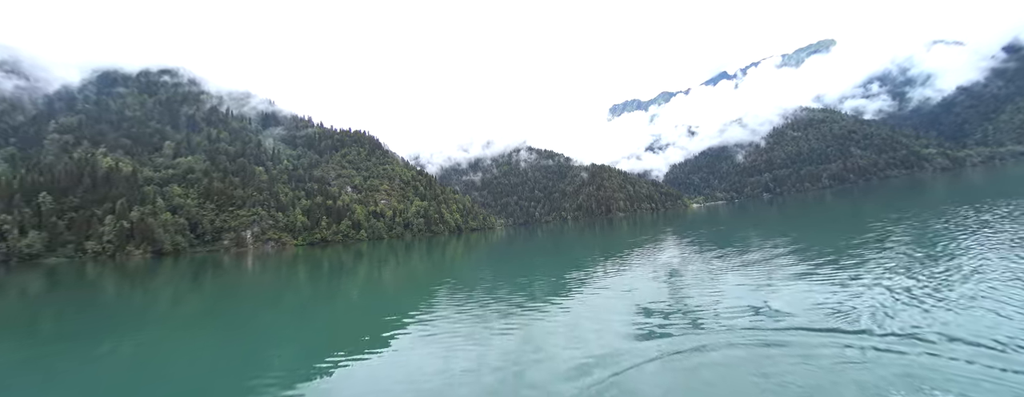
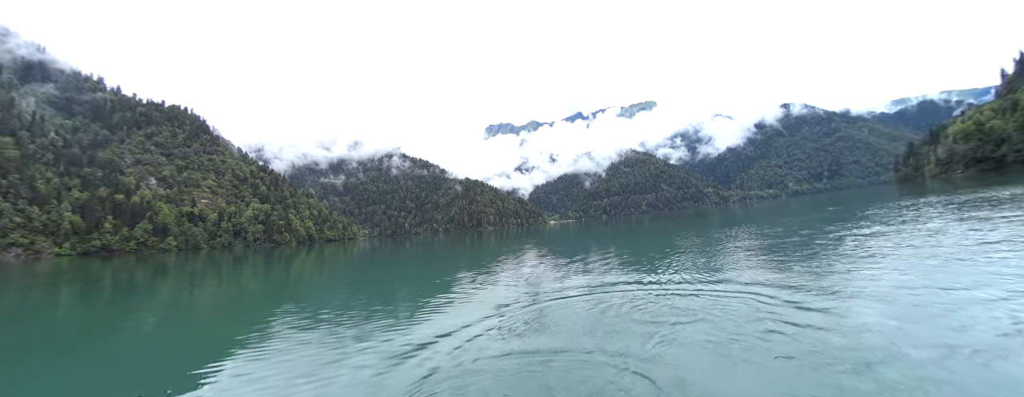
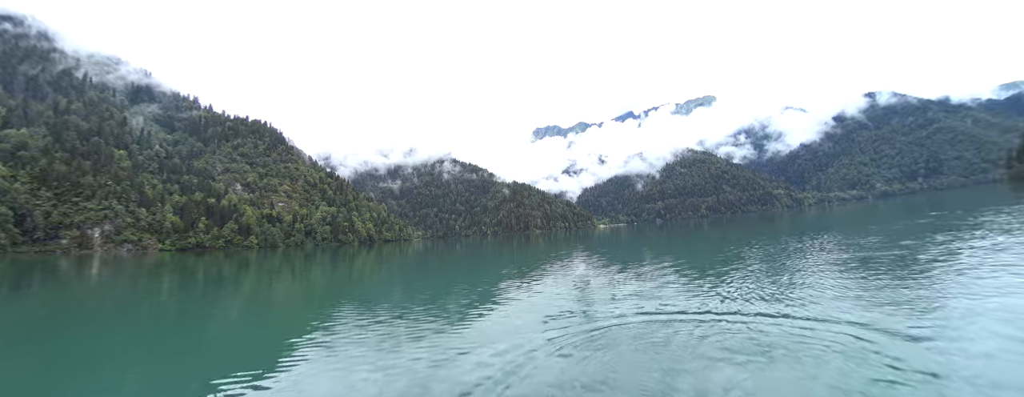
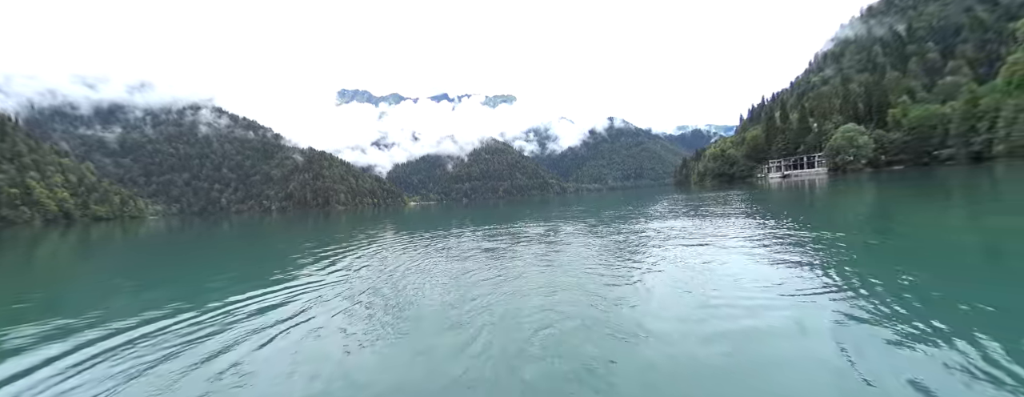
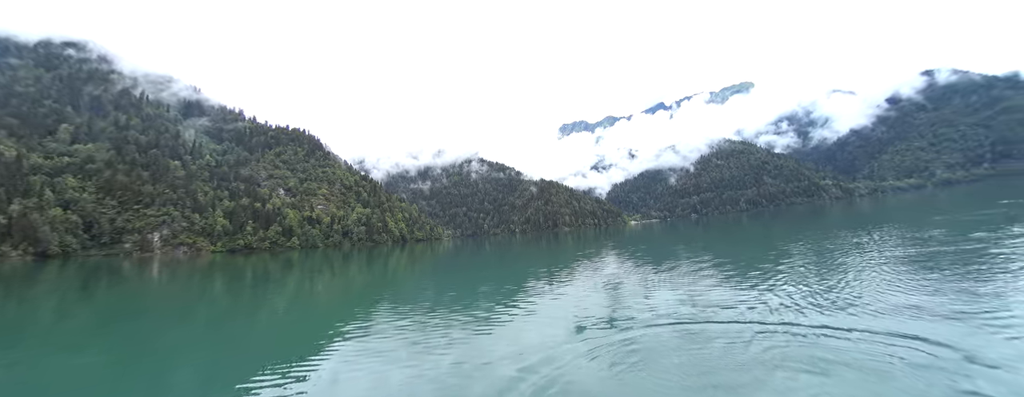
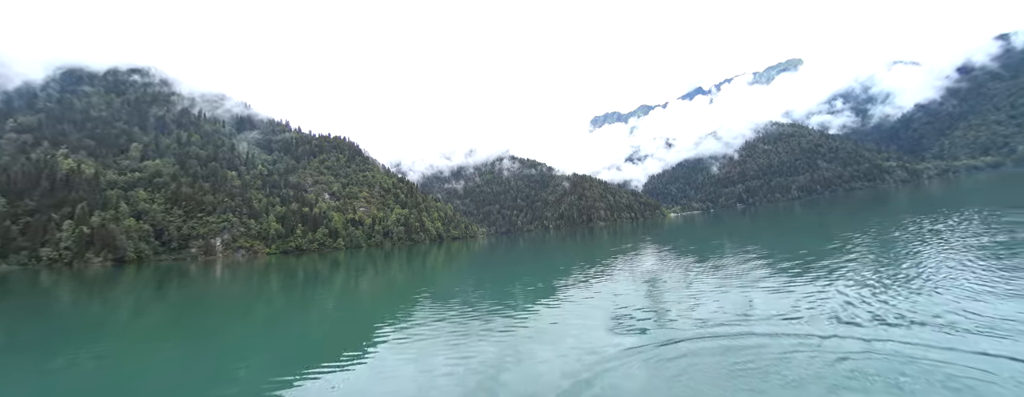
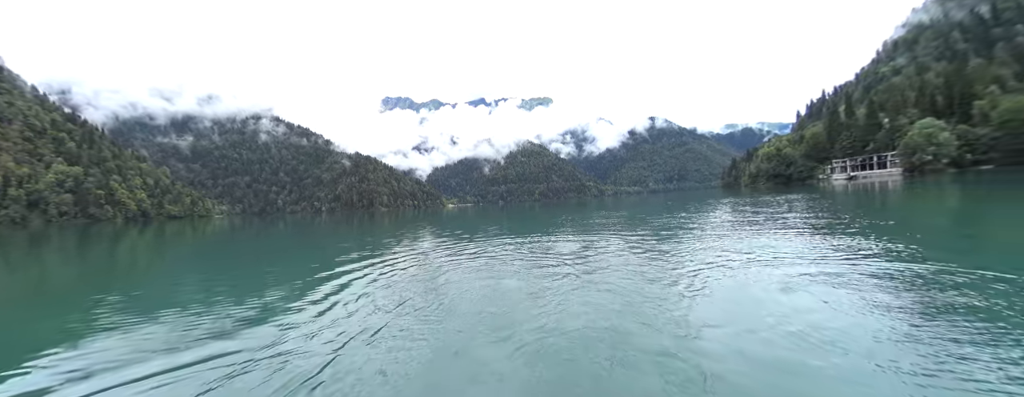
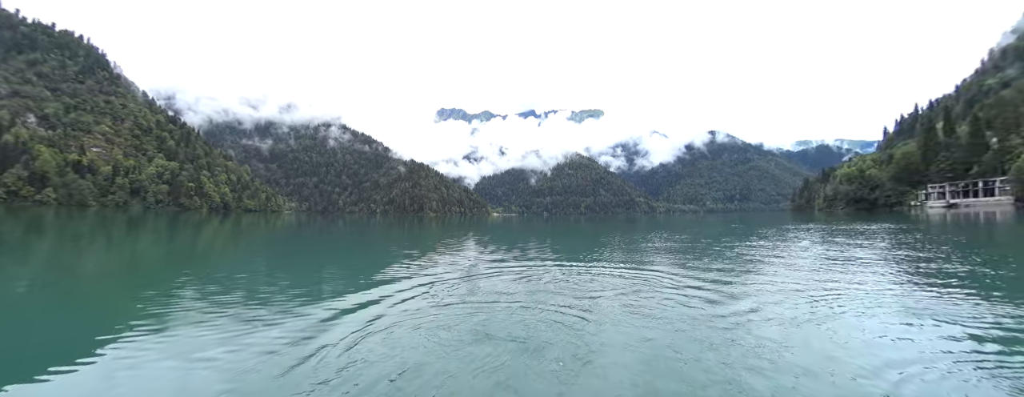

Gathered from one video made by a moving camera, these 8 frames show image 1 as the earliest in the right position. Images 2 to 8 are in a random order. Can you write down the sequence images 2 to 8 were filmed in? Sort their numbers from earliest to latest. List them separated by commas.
6, 5, 3, 2, 8, 7, 4
